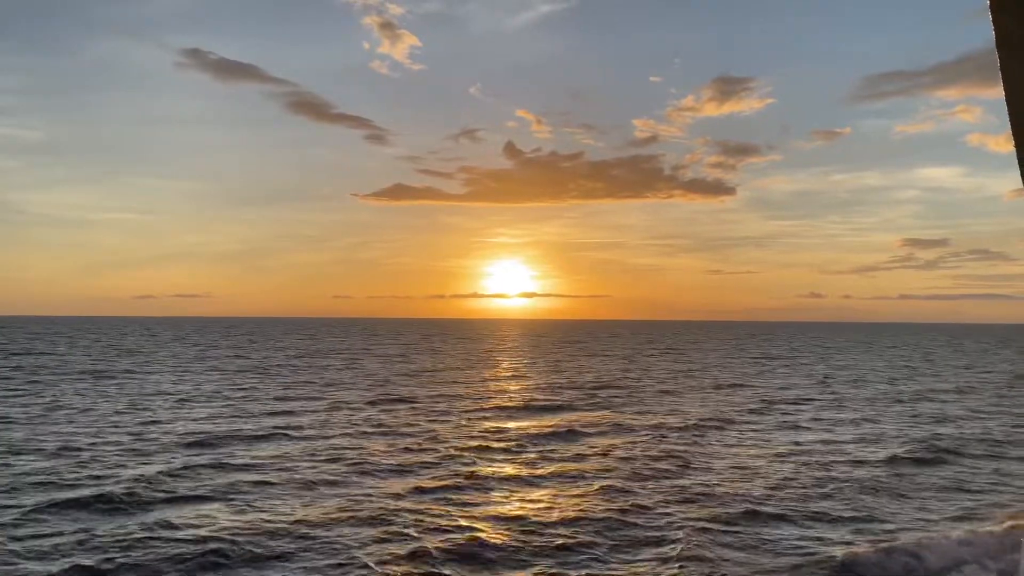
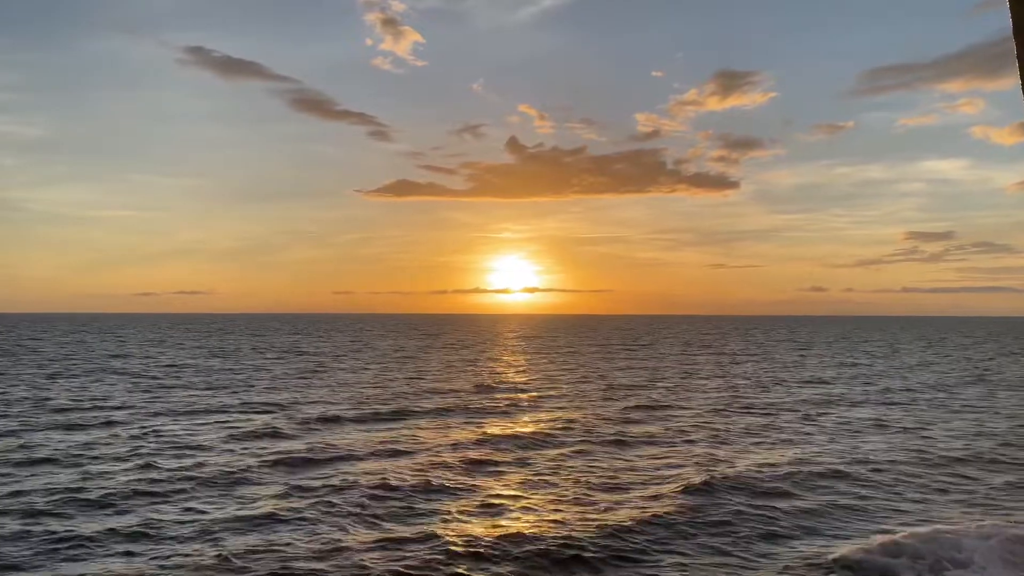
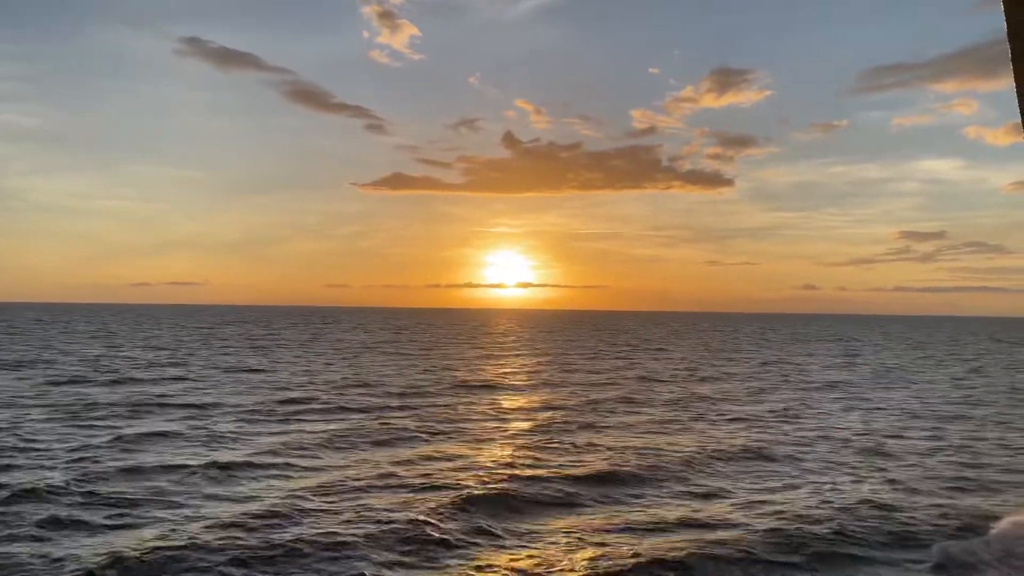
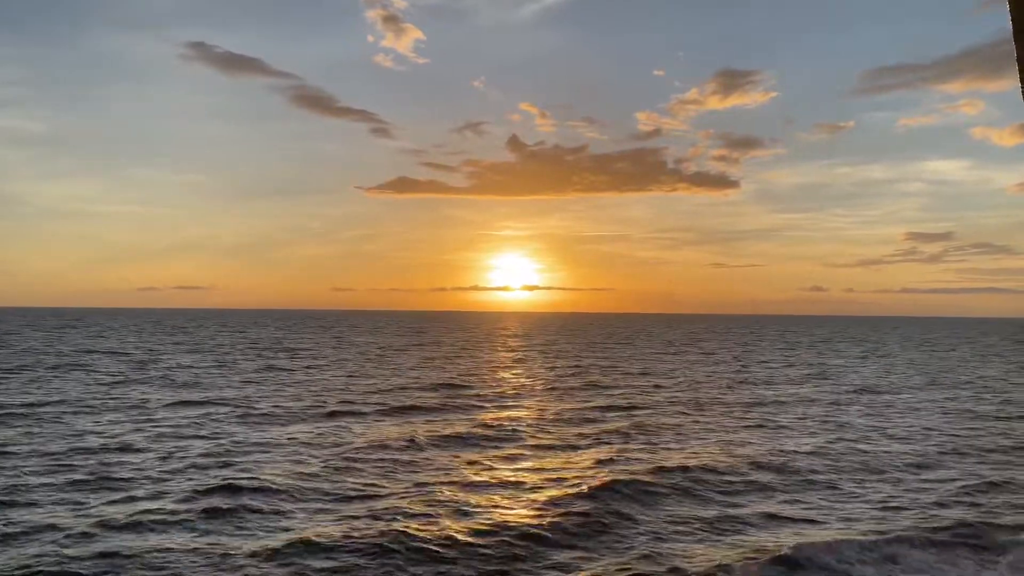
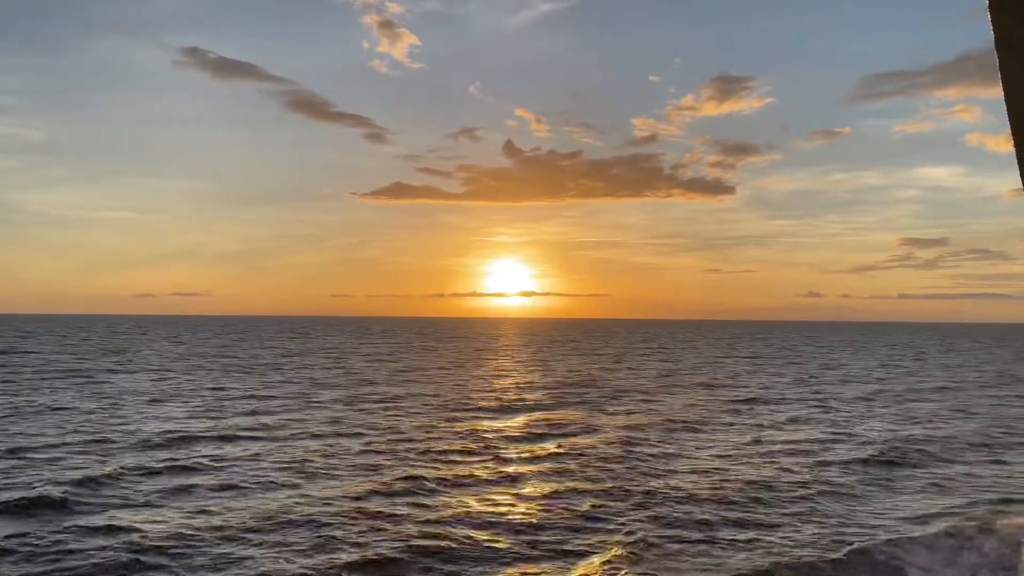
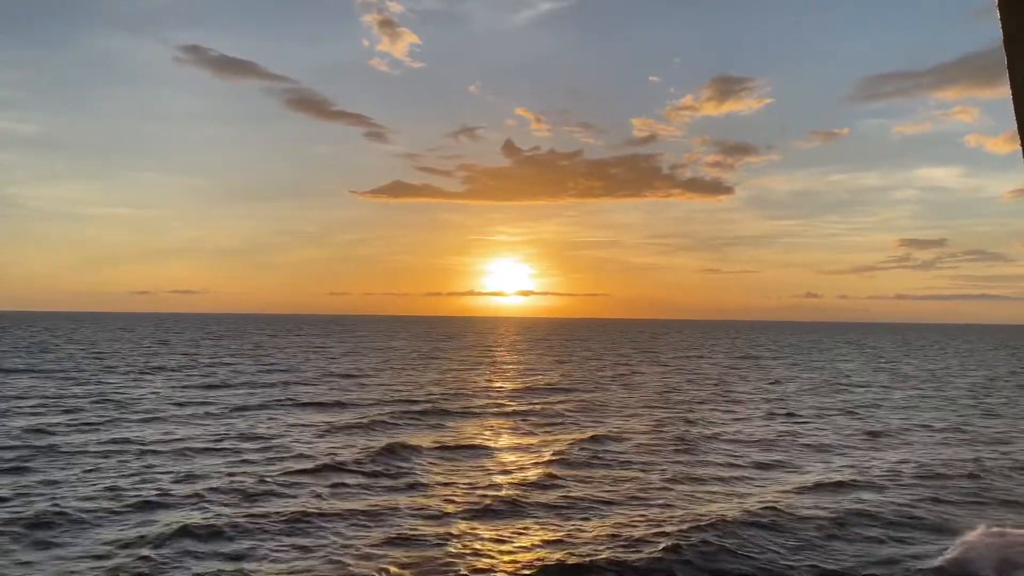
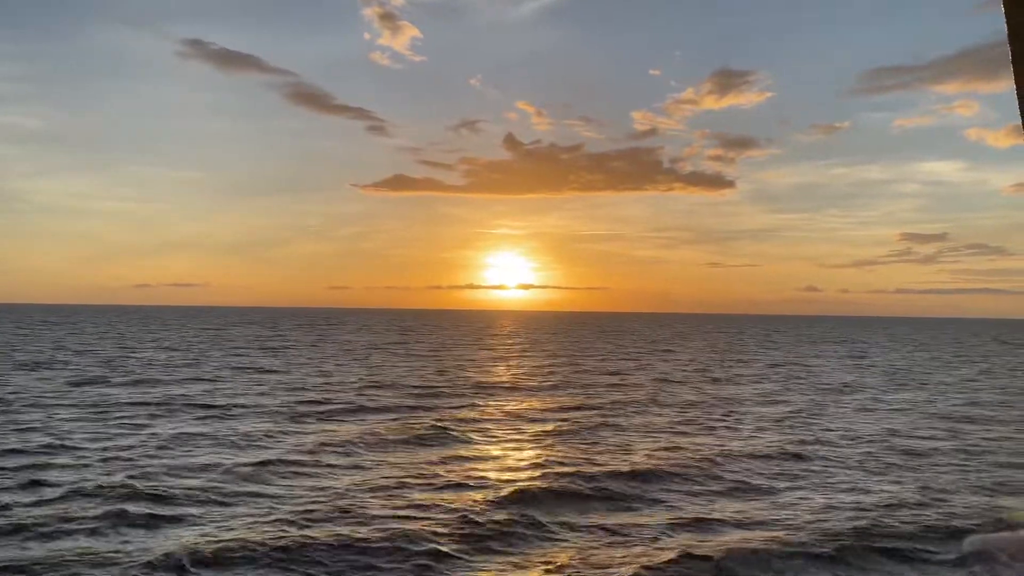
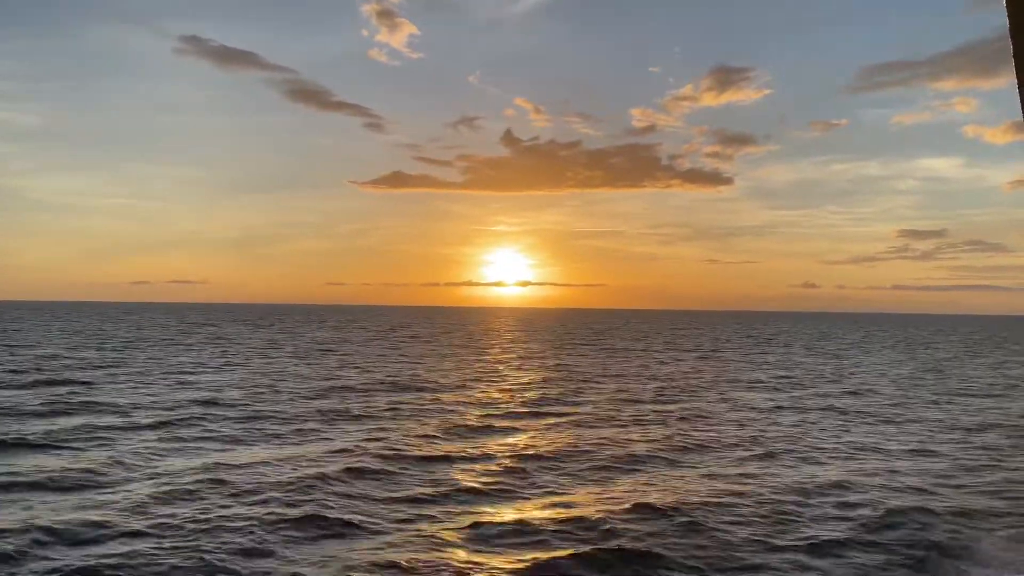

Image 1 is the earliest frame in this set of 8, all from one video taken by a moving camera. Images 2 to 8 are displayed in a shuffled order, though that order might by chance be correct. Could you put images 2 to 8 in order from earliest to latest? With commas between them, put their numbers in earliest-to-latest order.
5, 6, 2, 4, 7, 3, 8
